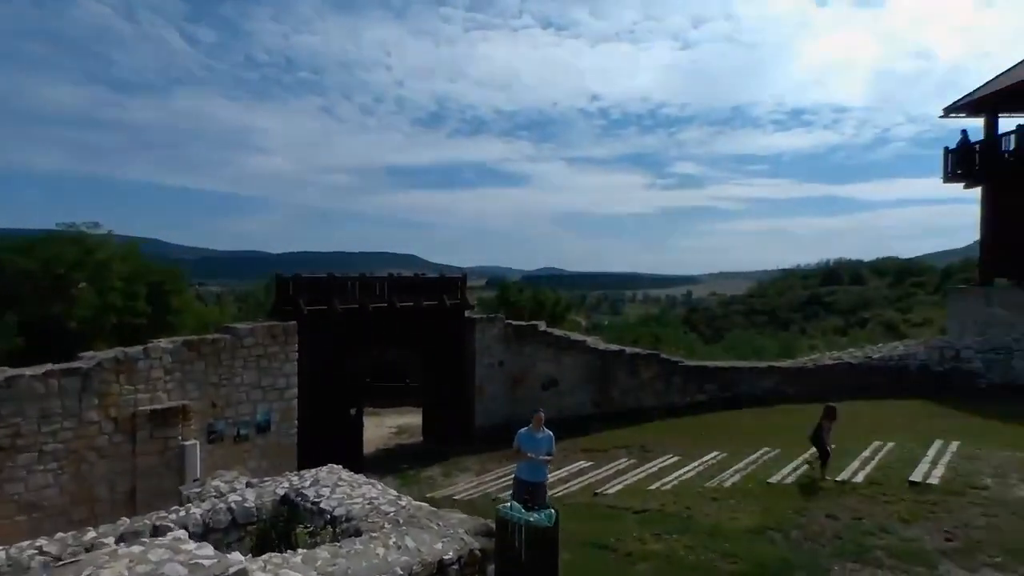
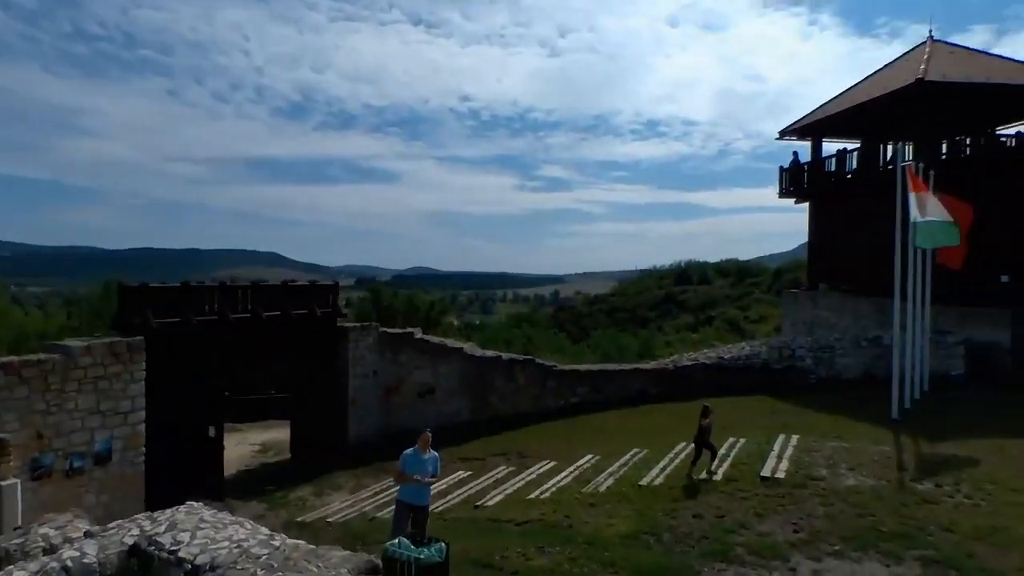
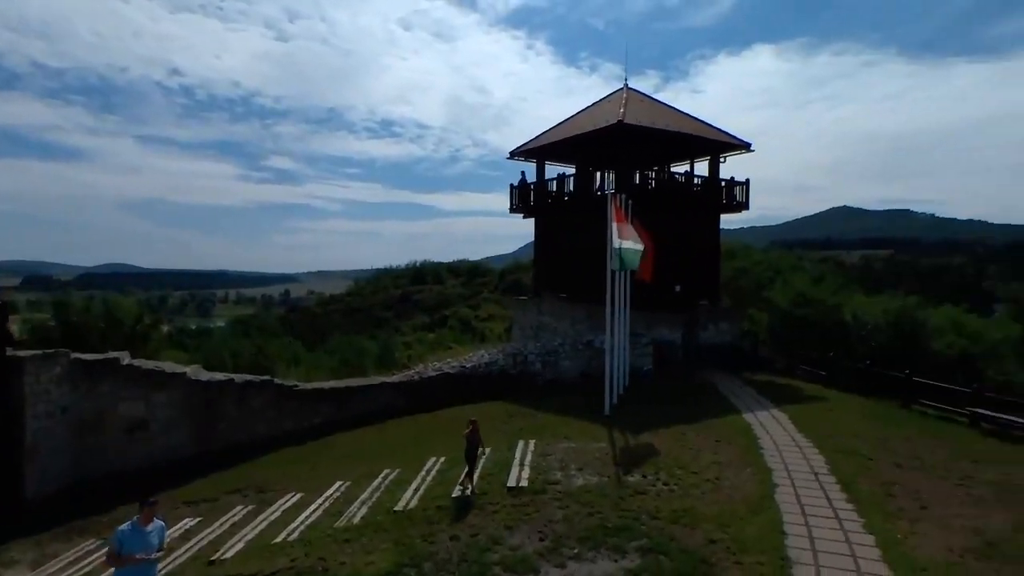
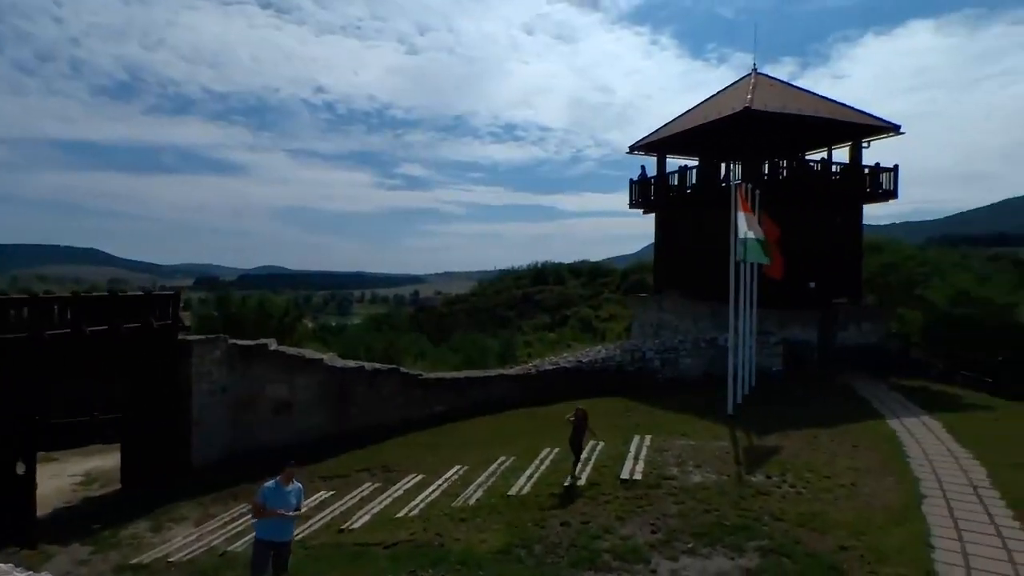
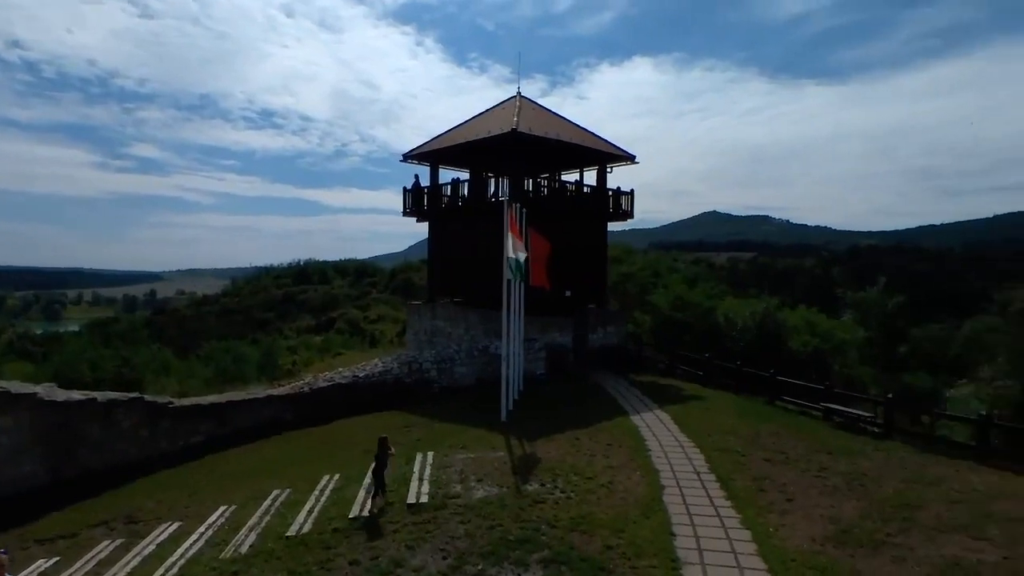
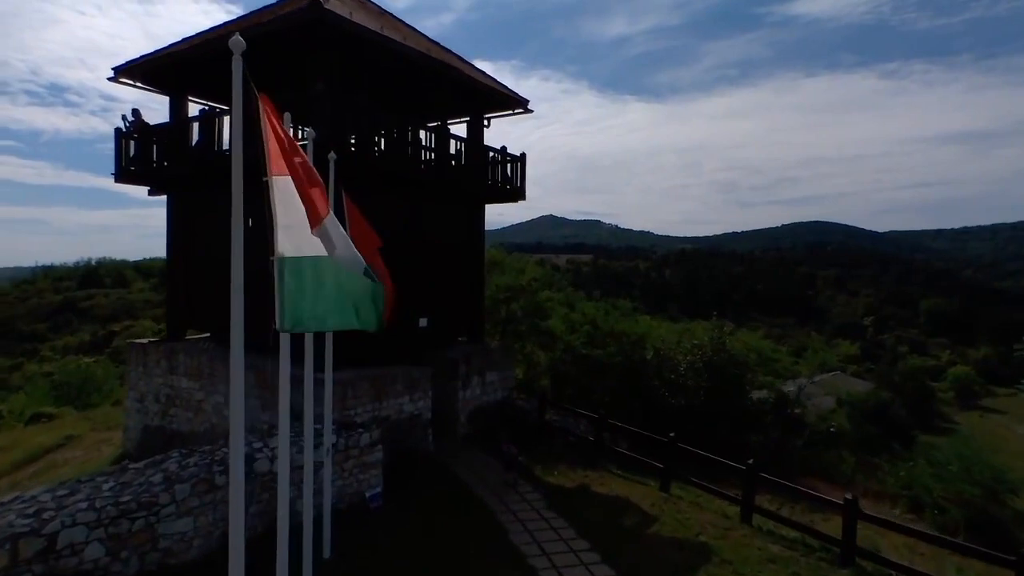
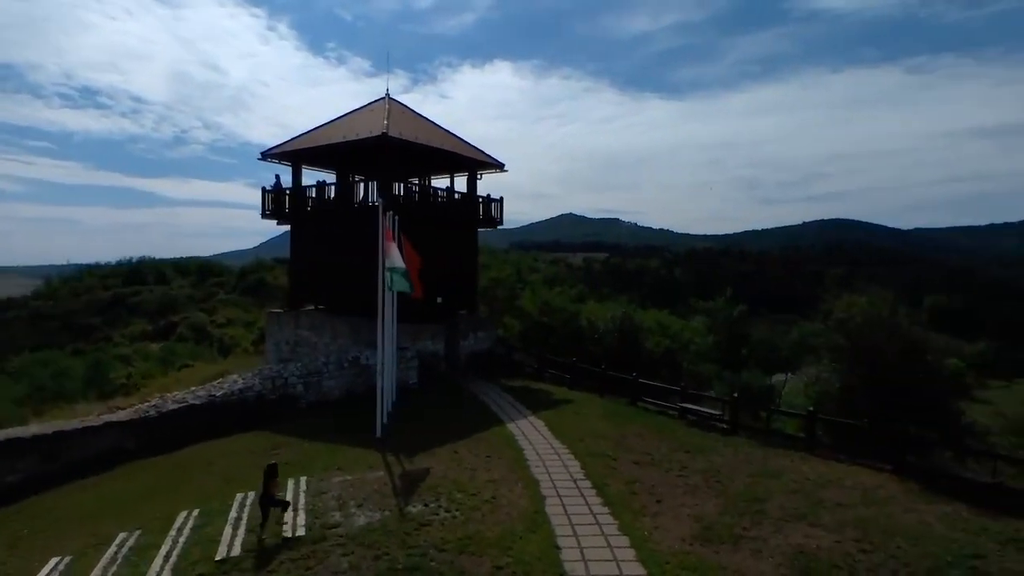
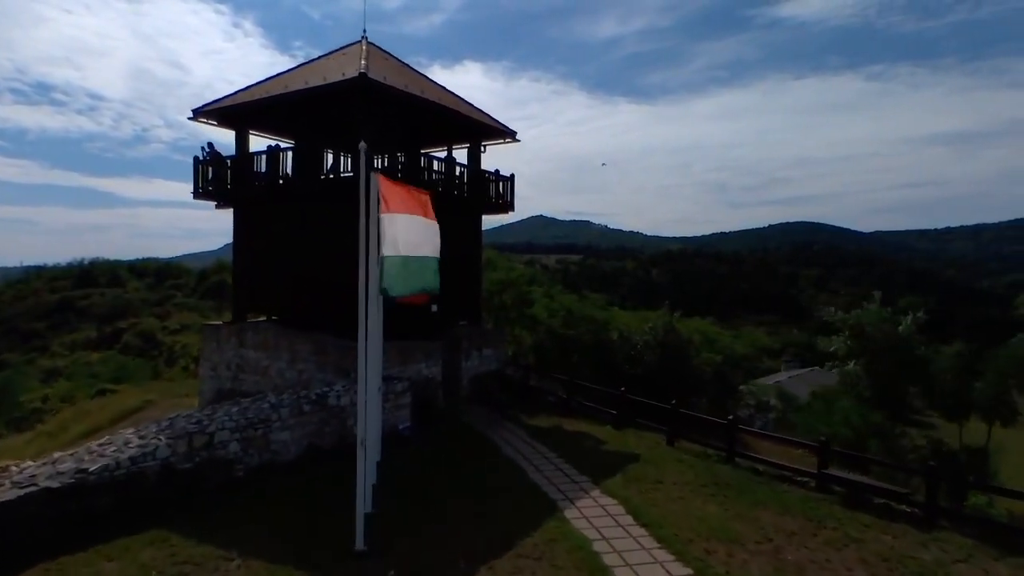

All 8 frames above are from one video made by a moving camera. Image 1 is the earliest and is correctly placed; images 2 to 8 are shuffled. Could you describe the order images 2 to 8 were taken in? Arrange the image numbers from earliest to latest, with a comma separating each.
2, 4, 3, 5, 7, 8, 6
